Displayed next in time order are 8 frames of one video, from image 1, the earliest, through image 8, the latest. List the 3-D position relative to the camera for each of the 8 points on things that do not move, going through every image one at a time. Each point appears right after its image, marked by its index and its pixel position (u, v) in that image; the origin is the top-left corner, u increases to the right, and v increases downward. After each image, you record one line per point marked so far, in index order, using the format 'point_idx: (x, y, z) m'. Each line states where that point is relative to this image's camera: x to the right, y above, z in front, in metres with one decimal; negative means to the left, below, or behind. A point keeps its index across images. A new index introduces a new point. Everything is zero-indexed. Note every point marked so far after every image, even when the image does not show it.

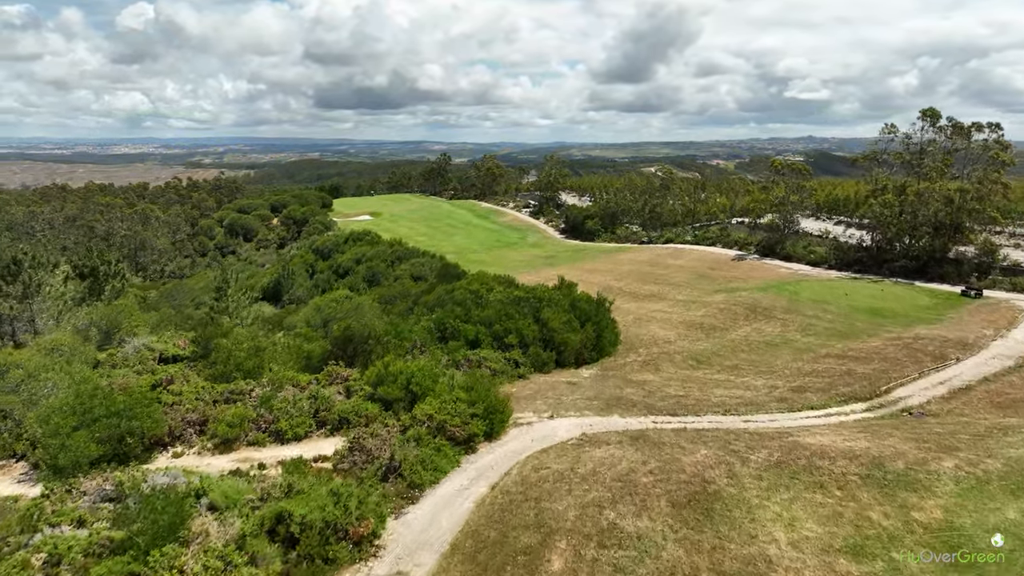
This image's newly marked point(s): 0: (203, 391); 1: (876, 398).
0: (-6.8, -2.2, +15.4) m
1: (+9.1, -2.7, +17.5) m
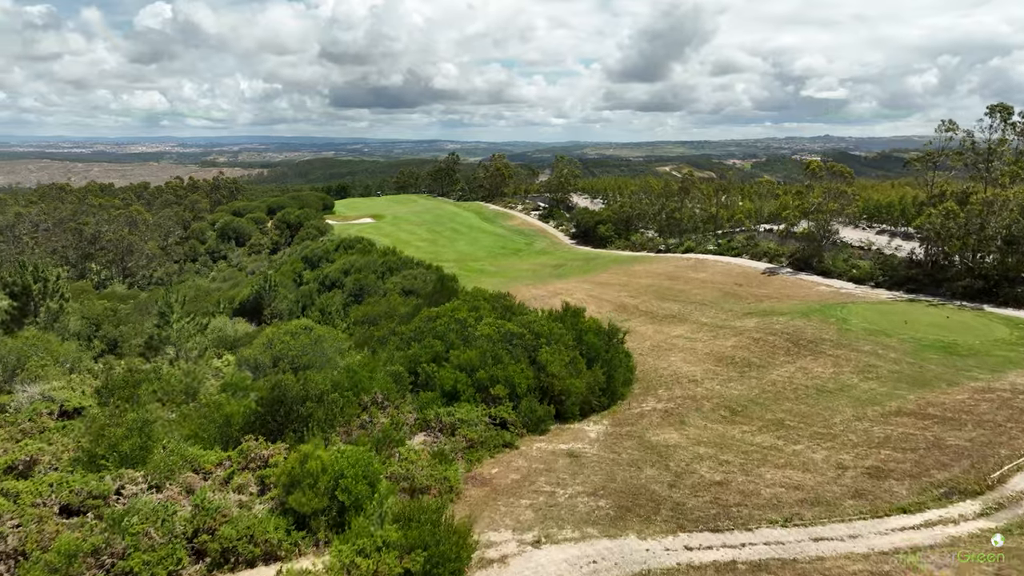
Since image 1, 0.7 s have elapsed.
0: (-7.2, -3.1, +11.0) m
1: (+8.7, -3.7, +12.8) m
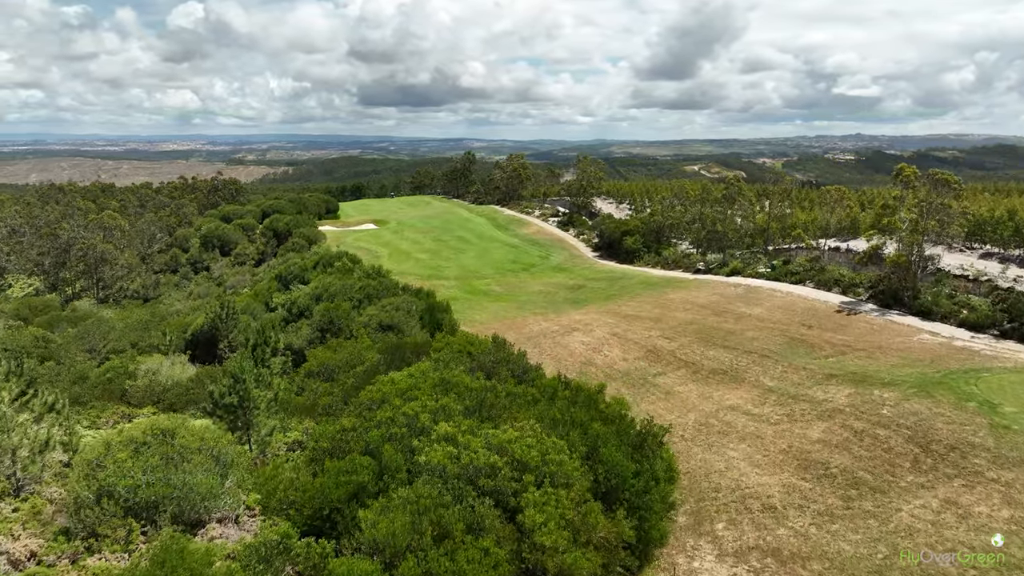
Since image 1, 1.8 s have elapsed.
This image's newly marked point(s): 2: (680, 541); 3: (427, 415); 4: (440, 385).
0: (-8.1, -4.8, +3.3) m
1: (+7.8, -5.5, +4.5) m
2: (+3.4, -5.1, +14.3) m
3: (-1.8, -2.6, +14.9) m
4: (-1.8, -2.4, +17.5) m
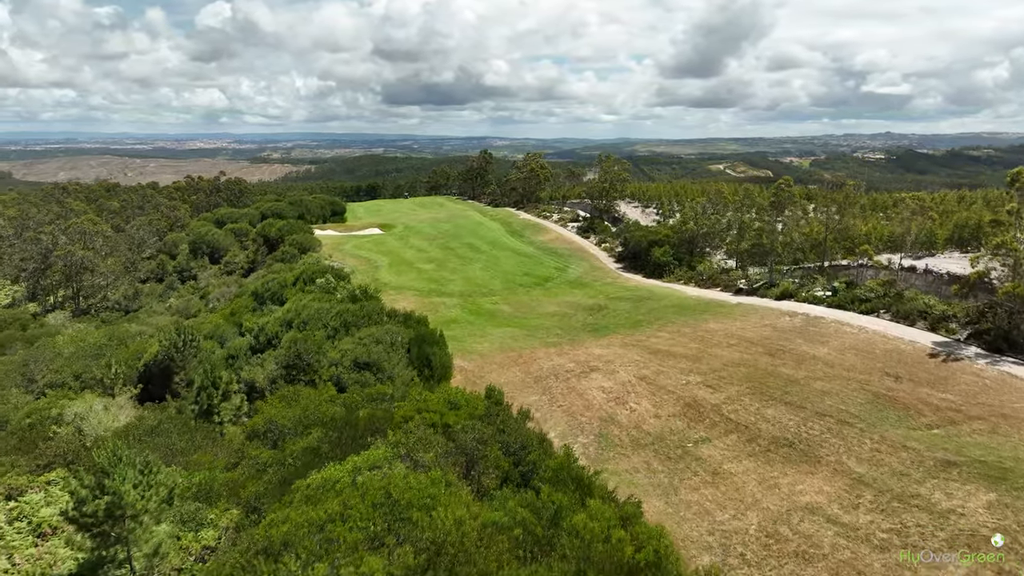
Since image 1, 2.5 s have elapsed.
0: (-8.9, -5.9, -2.4) m
1: (+7.1, -6.7, -1.7) m
2: (+3.0, -6.4, +8.2) m
3: (-2.2, -3.8, +8.9) m
4: (-2.1, -3.6, +11.6) m
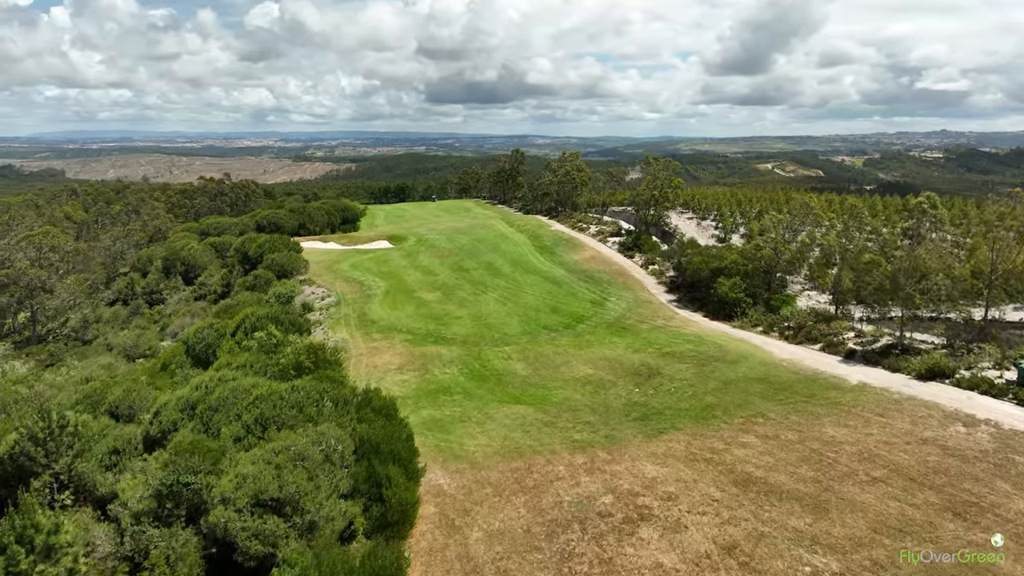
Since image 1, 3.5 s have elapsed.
0: (-10.6, -8.1, -12.3) m
1: (+5.3, -9.1, -12.5) m
2: (+1.8, -8.6, -2.4) m
3: (-3.3, -6.0, -1.3) m
4: (-3.0, -5.8, +1.3) m
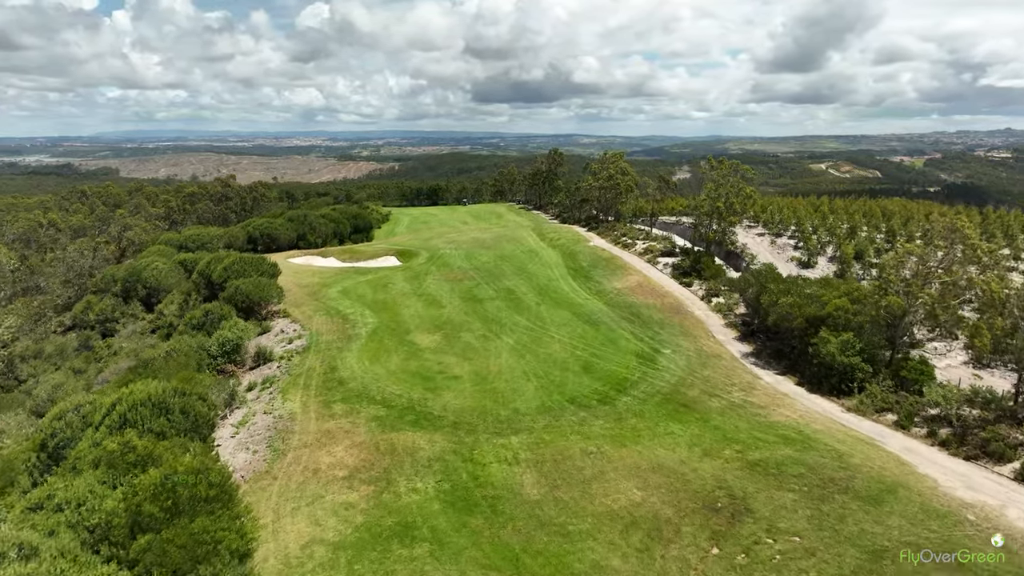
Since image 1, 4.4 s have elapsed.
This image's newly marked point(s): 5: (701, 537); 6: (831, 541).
0: (-13.1, -10.0, -21.5) m
1: (+2.8, -11.2, -22.7) m
2: (-0.1, -10.7, -12.4) m
3: (-5.0, -8.0, -11.1) m
4: (-4.6, -7.7, -8.5) m
5: (+4.3, -5.6, +16.3) m
6: (+6.9, -5.4, +15.1) m
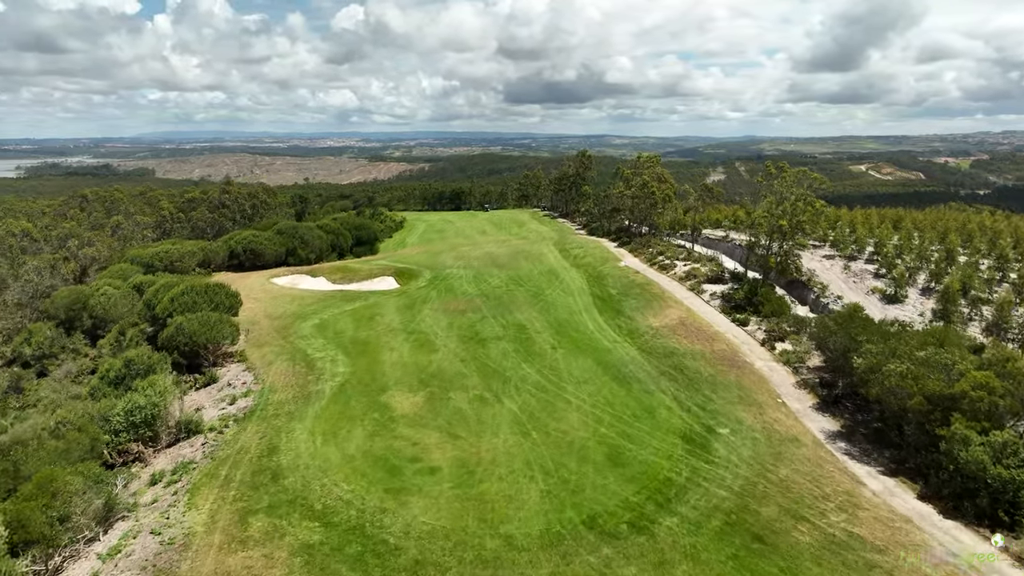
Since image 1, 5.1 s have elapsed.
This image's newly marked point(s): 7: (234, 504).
0: (-15.4, -11.5, -28.6) m
1: (+0.5, -12.8, -30.5) m
2: (-1.9, -12.3, -20.1) m
3: (-6.8, -9.6, -18.5) m
4: (-6.3, -9.4, -15.9) m
5: (+3.7, -7.3, +8.4) m
6: (+6.2, -7.1, +7.2) m
7: (-7.4, -5.7, +18.6) m
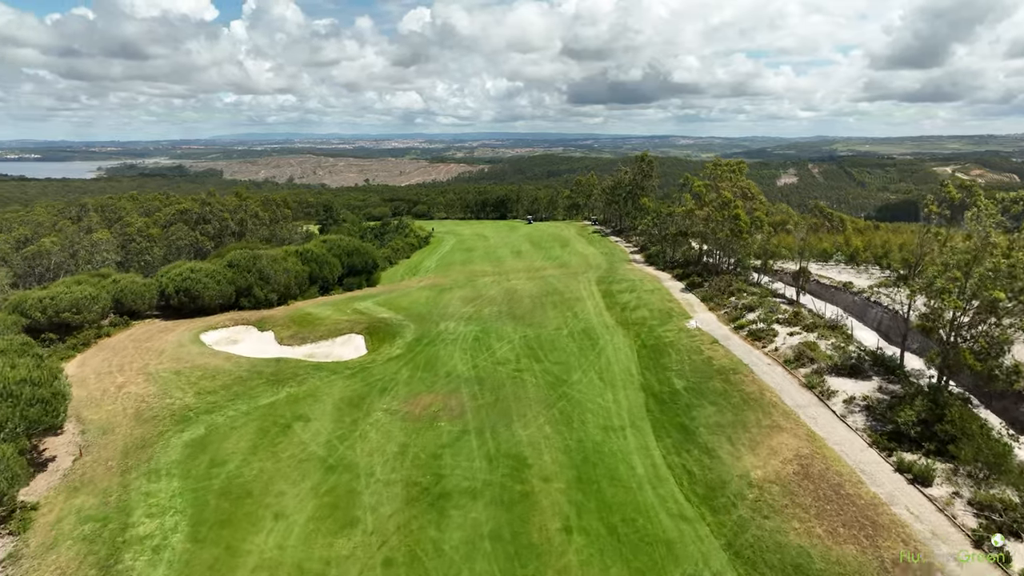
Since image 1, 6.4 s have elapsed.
0: (-21.1, -14.2, -41.0) m
1: (-5.5, -15.8, -44.3) m
2: (-7.0, -15.3, -33.7) m
3: (-11.7, -12.5, -31.7) m
4: (-11.0, -12.2, -29.2) m
5: (+1.2, -10.4, -5.8) m
6: (+3.6, -10.2, -7.3) m
7: (-9.0, -8.6, +5.3) m
